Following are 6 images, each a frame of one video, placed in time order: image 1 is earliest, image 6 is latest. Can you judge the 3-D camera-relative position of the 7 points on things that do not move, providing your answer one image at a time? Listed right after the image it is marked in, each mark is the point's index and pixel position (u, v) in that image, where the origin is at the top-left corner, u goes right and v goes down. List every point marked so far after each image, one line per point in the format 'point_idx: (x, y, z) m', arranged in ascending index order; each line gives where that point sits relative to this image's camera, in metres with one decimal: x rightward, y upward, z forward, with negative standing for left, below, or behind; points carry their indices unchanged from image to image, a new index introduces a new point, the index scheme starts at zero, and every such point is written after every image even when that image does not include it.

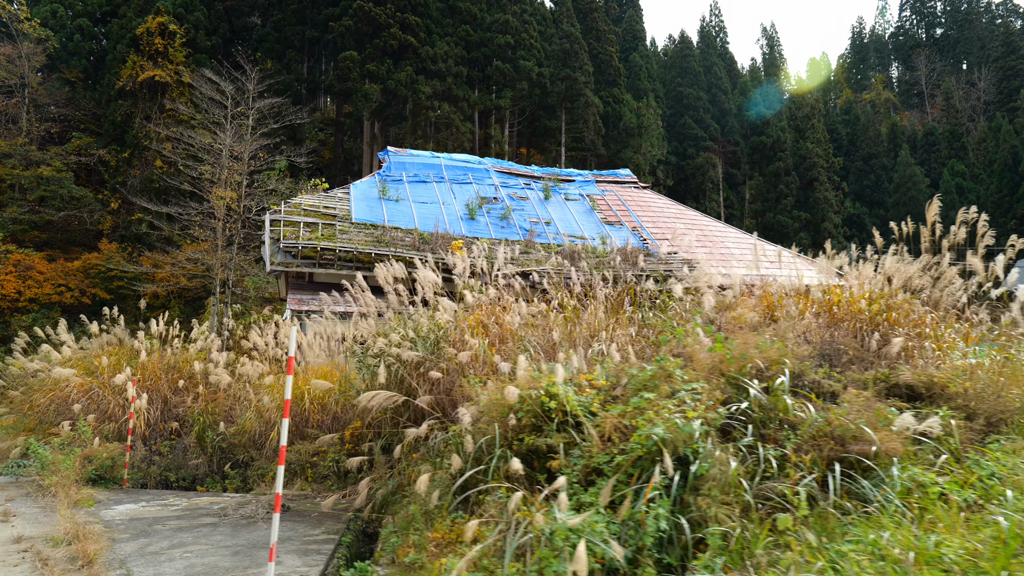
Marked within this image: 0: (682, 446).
0: (+0.7, -0.7, +2.7) m
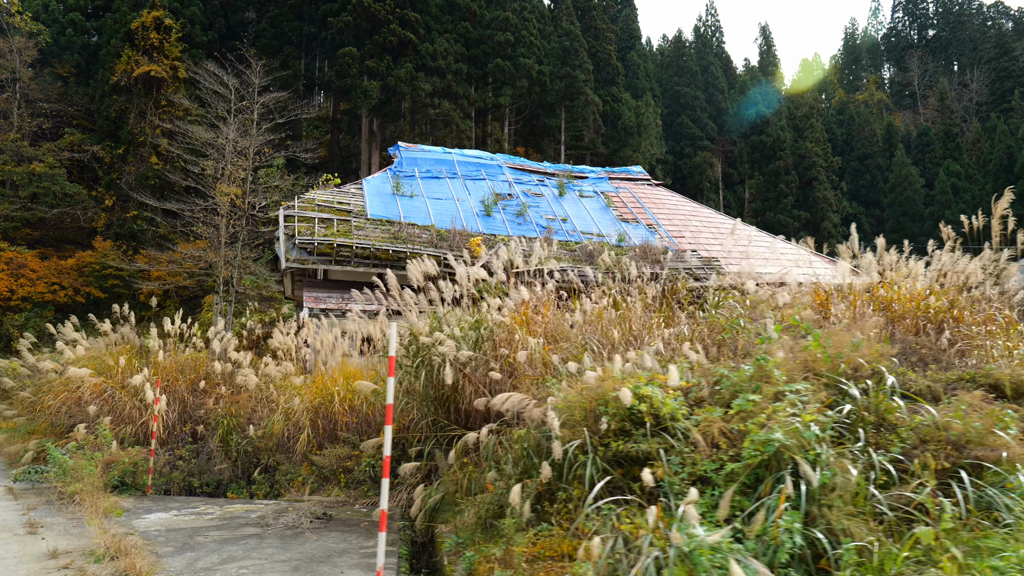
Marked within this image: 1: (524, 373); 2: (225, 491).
0: (+1.1, -0.6, +2.5) m
1: (+0.1, -0.6, +4.3) m
2: (-2.6, -1.9, +5.9) m
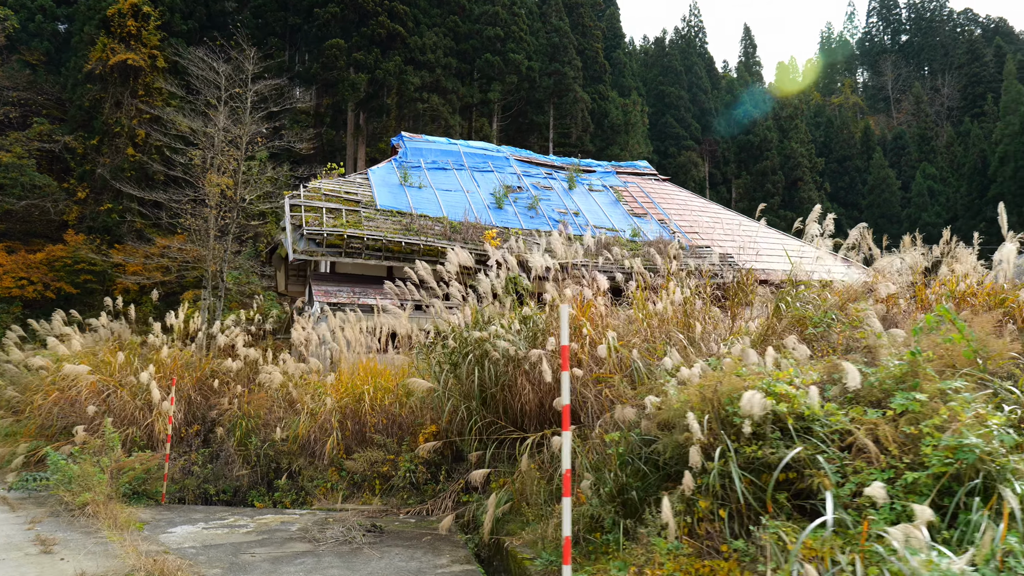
0: (+1.6, -0.6, +2.2) m
1: (+0.5, -0.5, +3.9) m
2: (-2.2, -1.8, +5.4) m
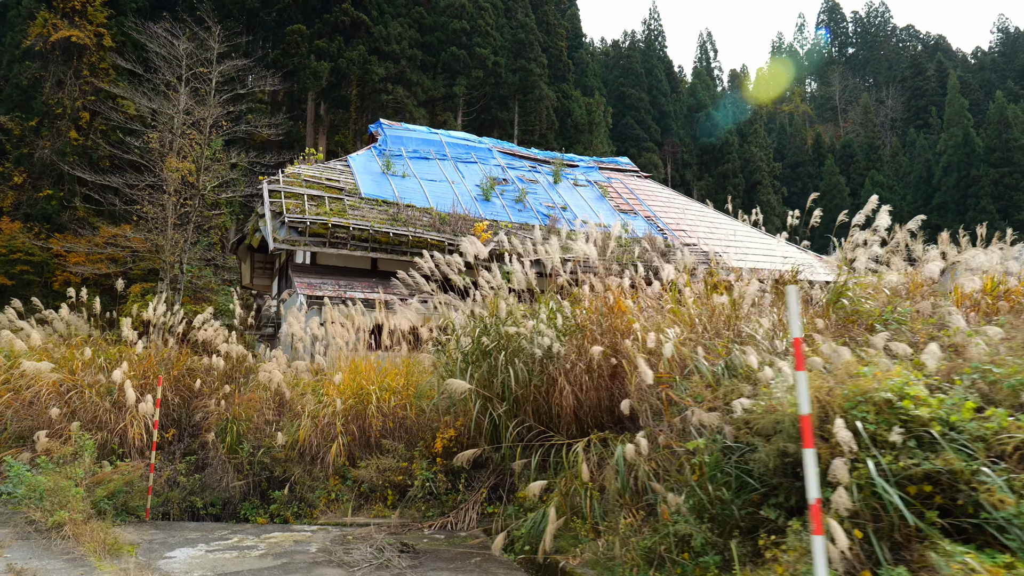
0: (+2.0, -0.5, +1.9) m
1: (+0.8, -0.5, +3.6) m
2: (-2.1, -1.7, +4.8) m
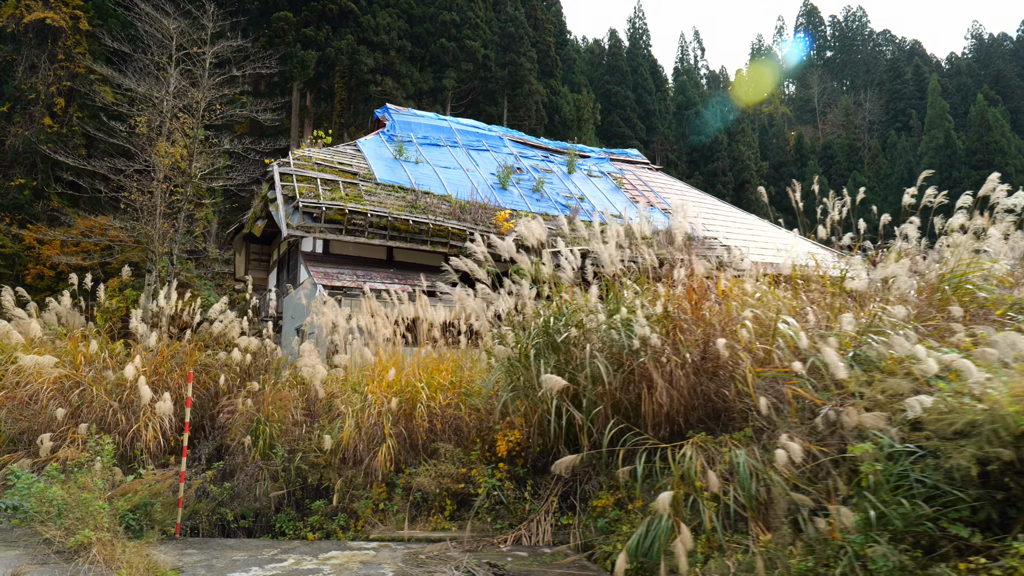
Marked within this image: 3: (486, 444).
0: (+2.6, -0.5, +1.5) m
1: (+1.3, -0.4, +3.1) m
2: (-1.6, -1.6, +4.3) m
3: (-0.2, -1.0, +4.3) m
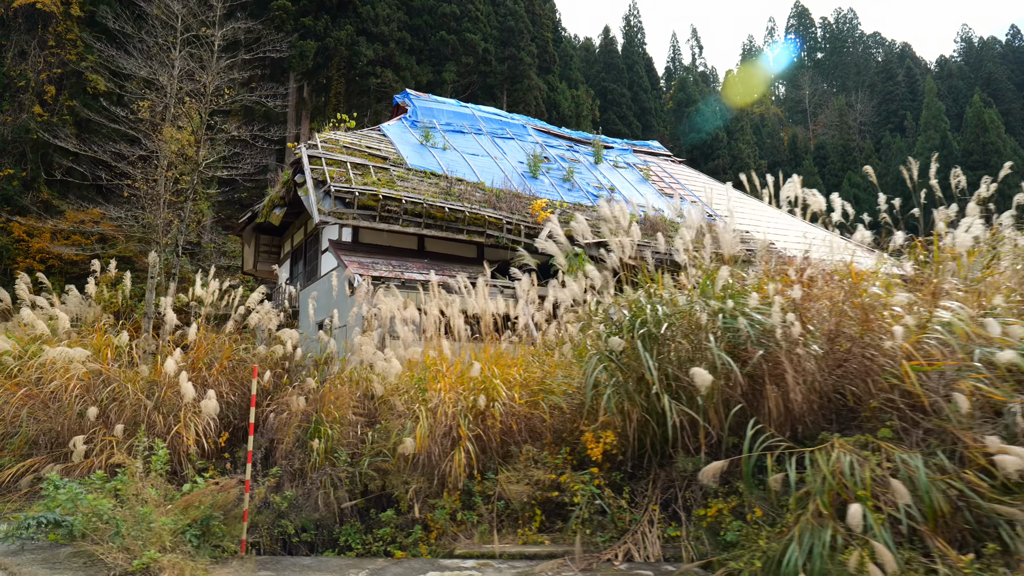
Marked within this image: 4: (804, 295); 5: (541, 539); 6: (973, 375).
0: (+3.2, -0.4, +1.1) m
1: (+1.9, -0.3, +2.7) m
2: (-1.1, -1.5, +3.8) m
3: (+0.4, -1.0, +3.9) m
4: (+1.5, 0.0, +3.4) m
5: (+0.2, -1.4, +3.6) m
6: (+1.9, -0.3, +2.7) m
